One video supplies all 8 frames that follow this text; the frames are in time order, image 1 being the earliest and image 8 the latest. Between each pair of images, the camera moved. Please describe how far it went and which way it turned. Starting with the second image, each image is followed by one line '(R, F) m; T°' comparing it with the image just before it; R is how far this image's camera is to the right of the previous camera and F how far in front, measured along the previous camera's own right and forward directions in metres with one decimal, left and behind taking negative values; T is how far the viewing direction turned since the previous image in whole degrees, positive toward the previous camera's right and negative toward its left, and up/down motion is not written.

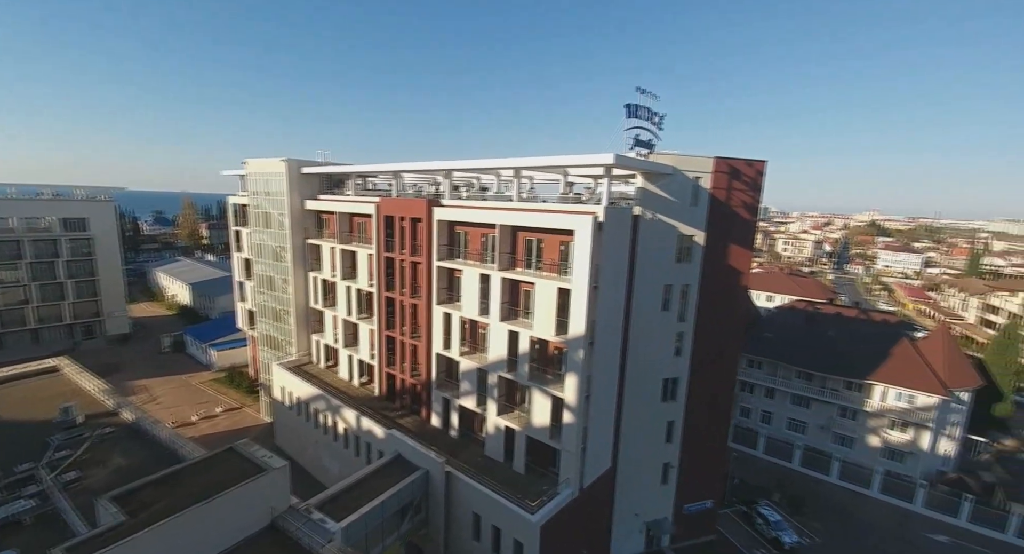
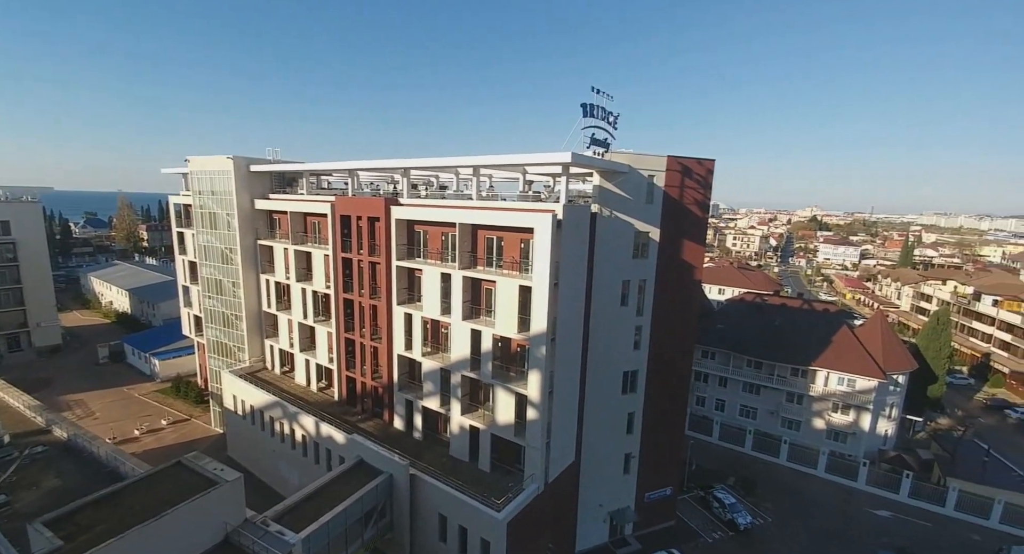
(0.0, +0.1) m; +4°
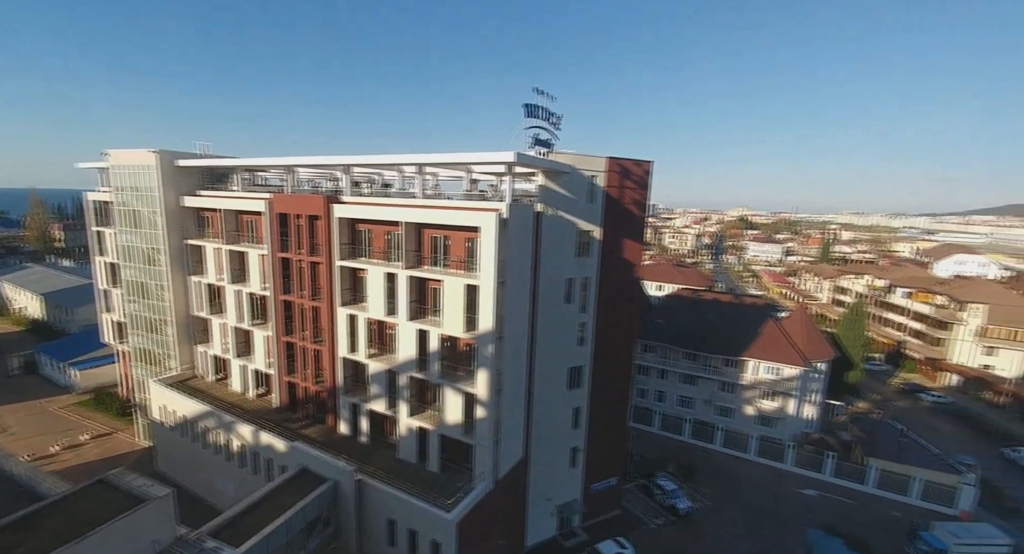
(+0.1, -0.1) m; +6°
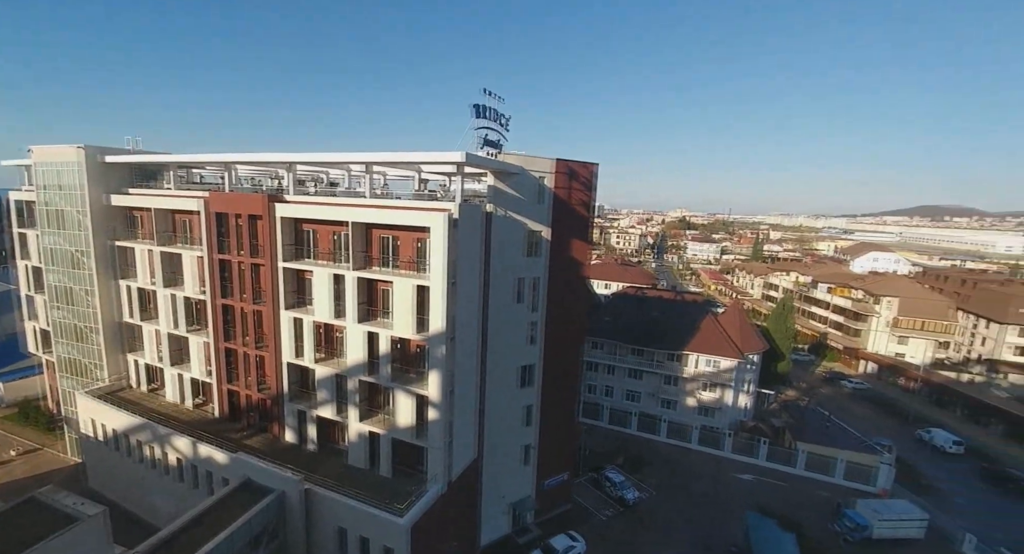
(-0.1, -0.3) m; +6°
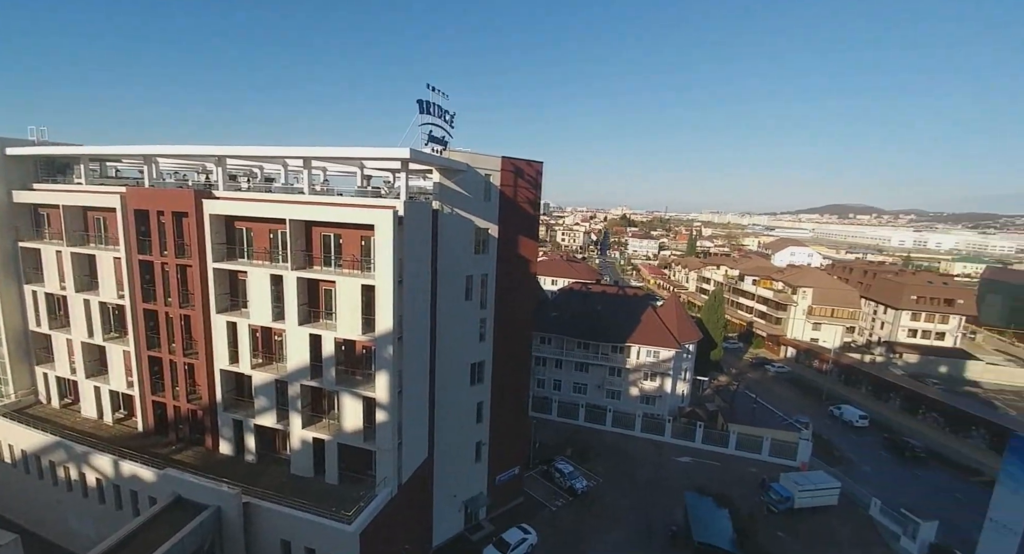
(-0.9, -0.2) m; +8°
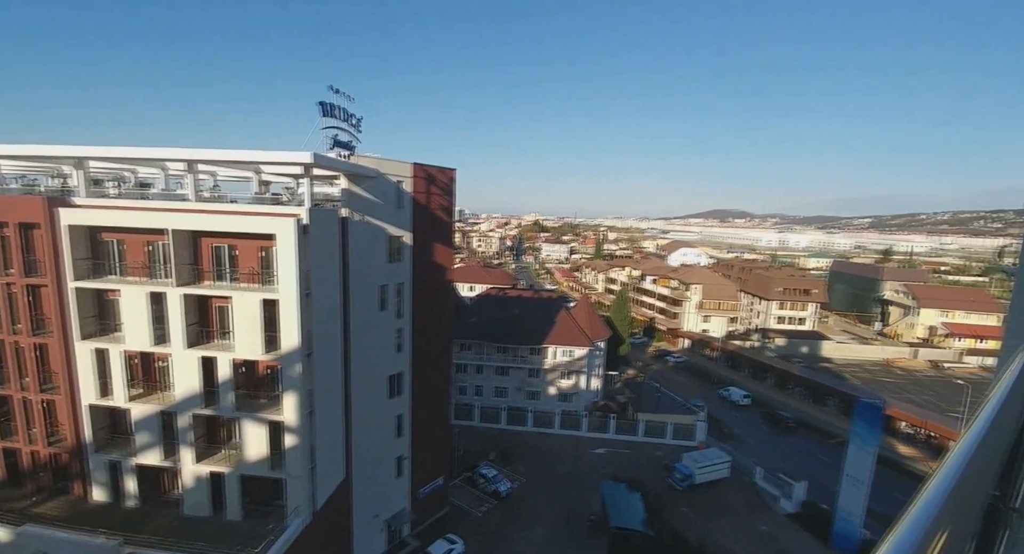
(-1.6, -0.1) m; +12°
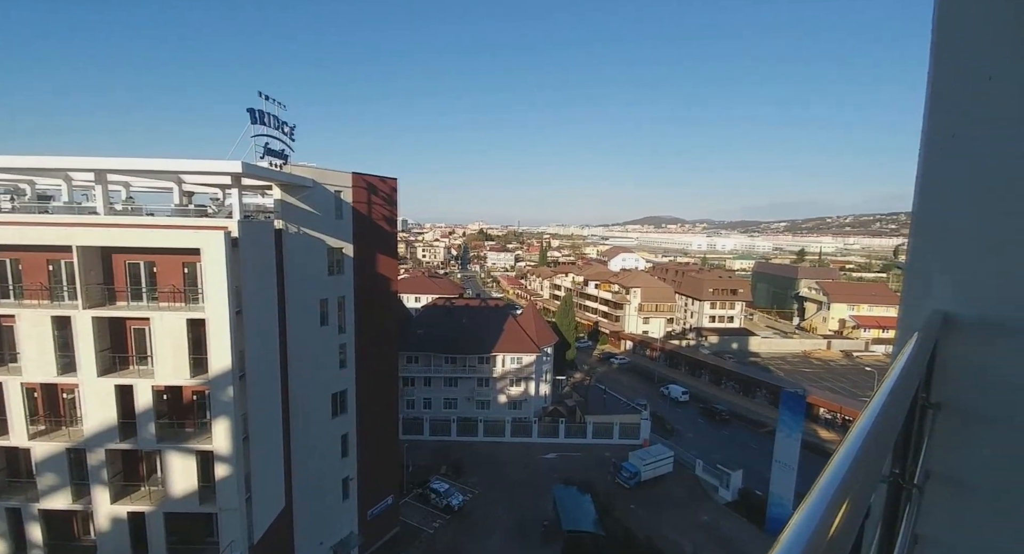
(-0.9, 0.0) m; +8°
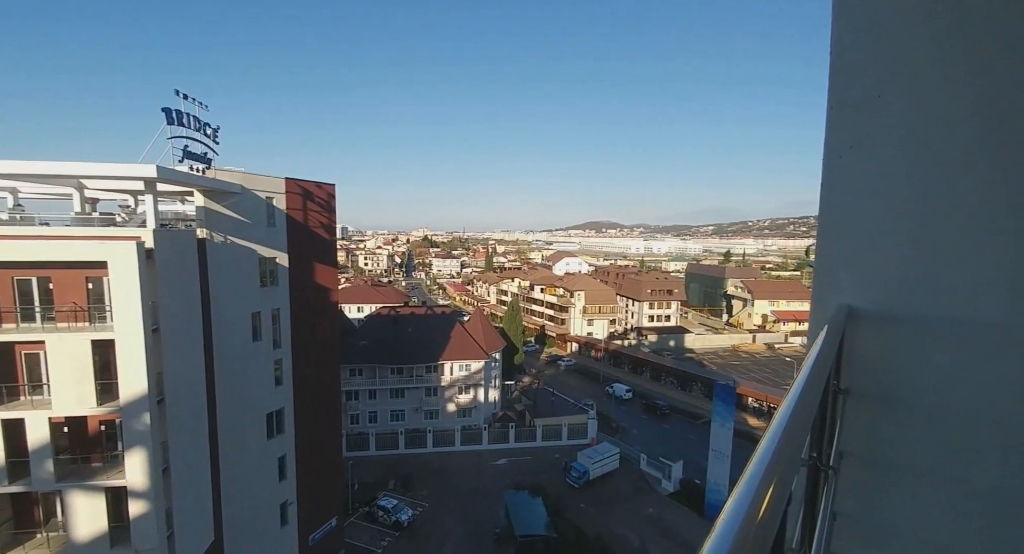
(-1.2, +0.3) m; +8°
